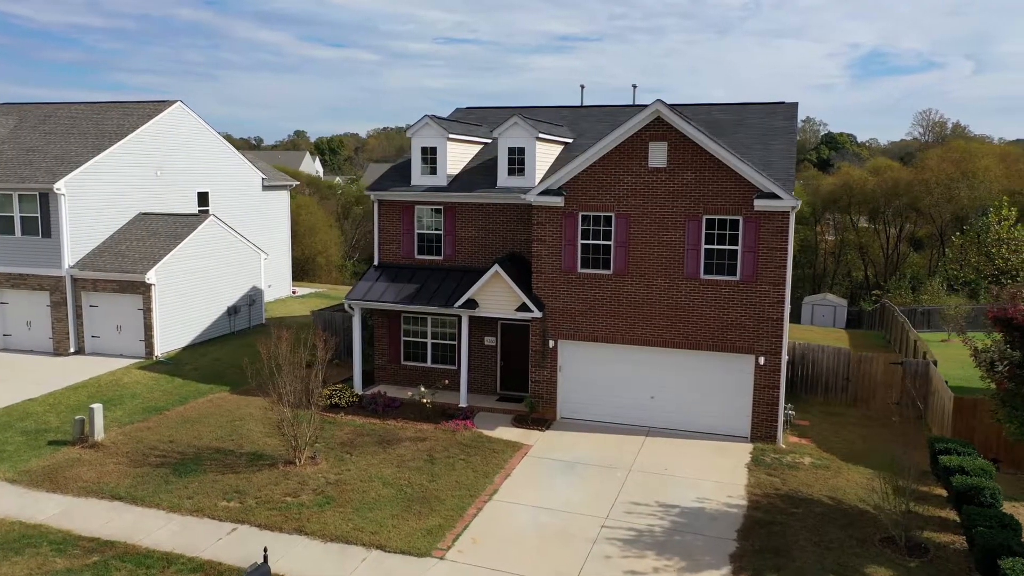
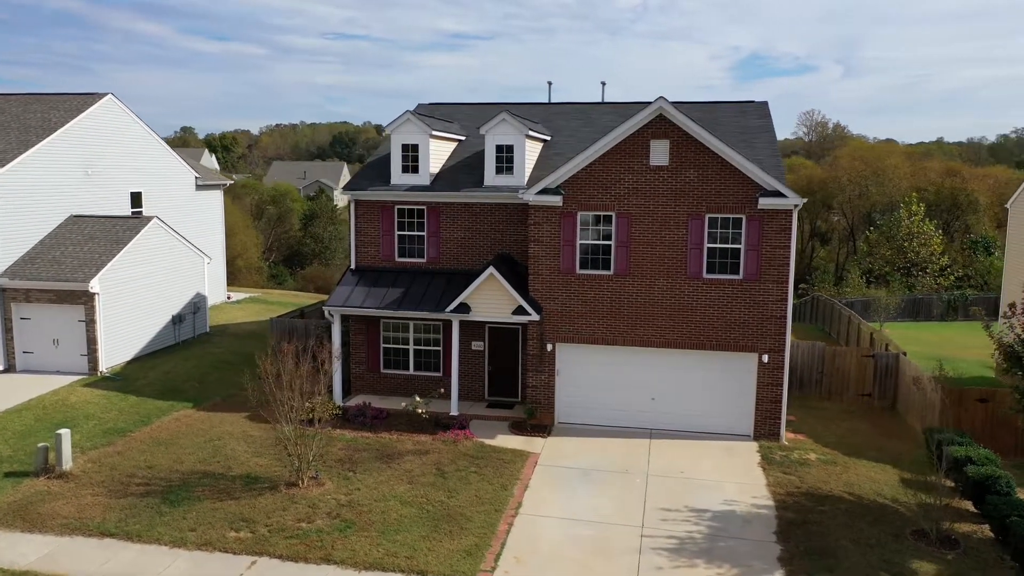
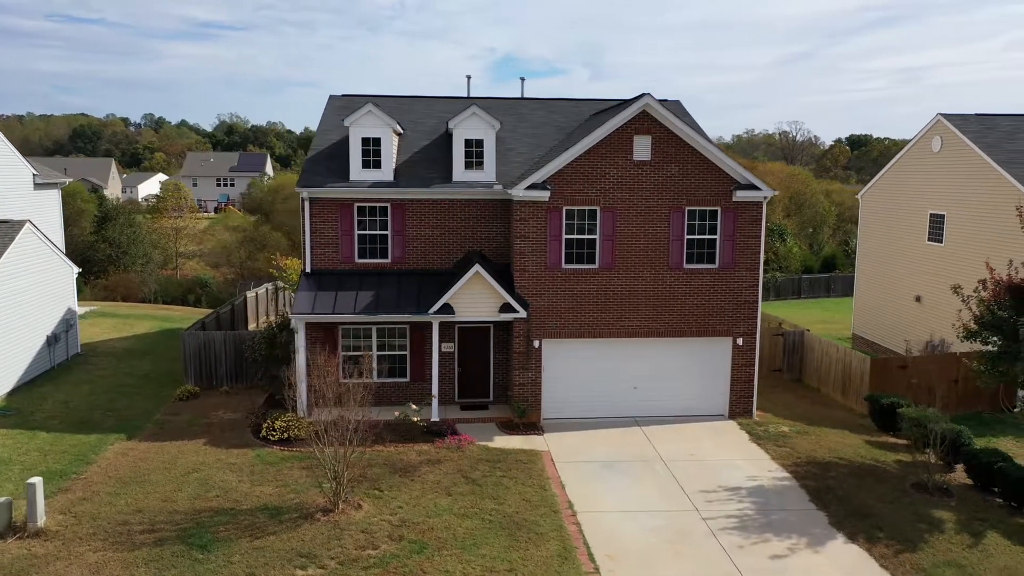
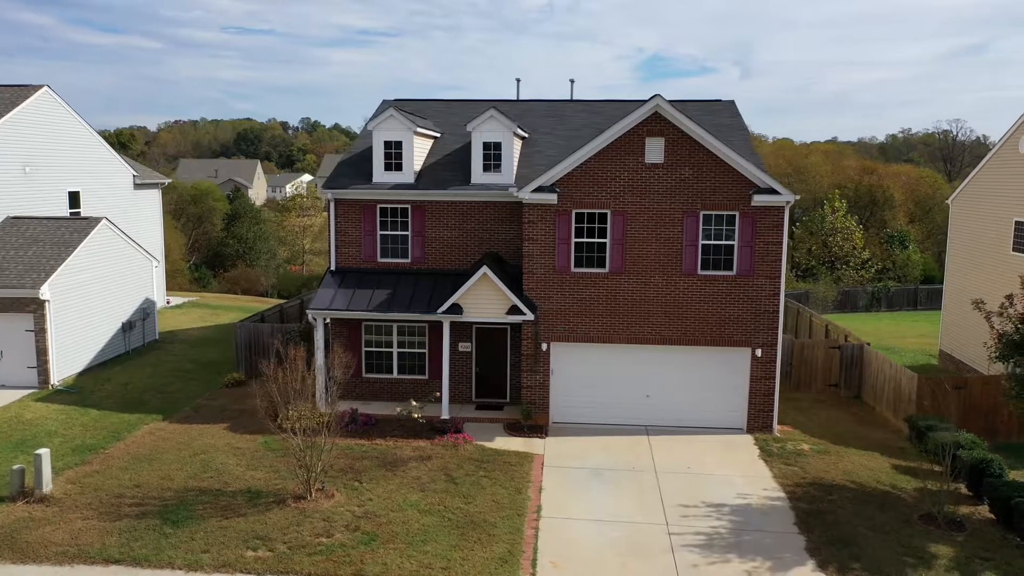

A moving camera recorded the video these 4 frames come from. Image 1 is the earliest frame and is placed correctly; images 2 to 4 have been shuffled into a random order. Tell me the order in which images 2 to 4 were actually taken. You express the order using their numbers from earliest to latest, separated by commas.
2, 4, 3
